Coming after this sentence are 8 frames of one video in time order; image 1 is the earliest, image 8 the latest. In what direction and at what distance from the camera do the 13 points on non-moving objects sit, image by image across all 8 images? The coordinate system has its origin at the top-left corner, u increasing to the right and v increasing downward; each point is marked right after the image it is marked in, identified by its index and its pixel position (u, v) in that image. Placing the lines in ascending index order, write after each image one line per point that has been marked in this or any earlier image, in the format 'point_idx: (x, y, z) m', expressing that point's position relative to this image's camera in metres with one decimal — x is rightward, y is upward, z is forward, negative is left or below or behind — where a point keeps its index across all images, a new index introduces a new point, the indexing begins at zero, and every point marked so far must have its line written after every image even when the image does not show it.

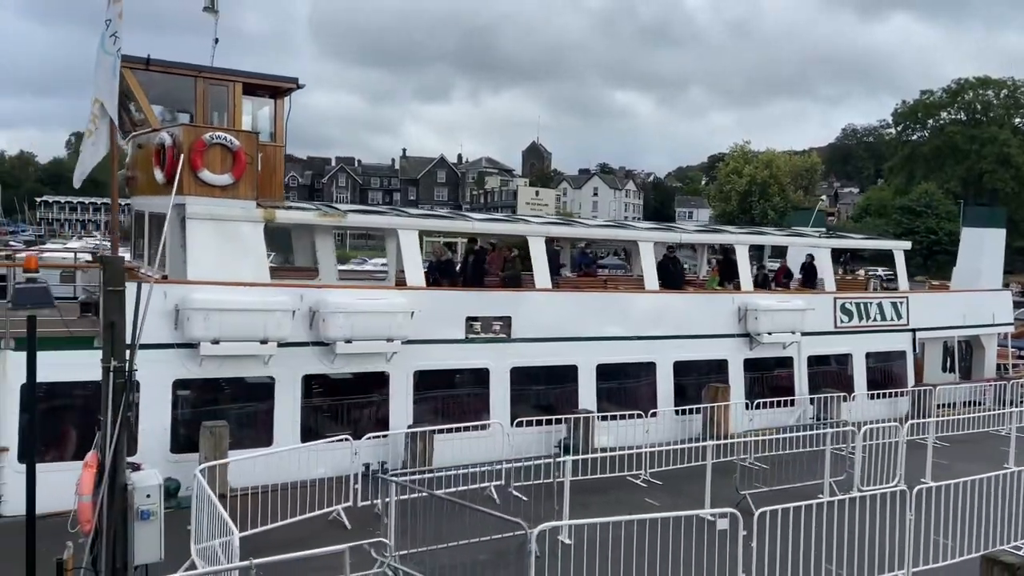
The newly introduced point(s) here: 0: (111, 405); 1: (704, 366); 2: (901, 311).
0: (-3.0, -0.9, +6.2) m
1: (+3.3, -1.3, +14.0) m
2: (+7.7, -0.5, +16.1) m
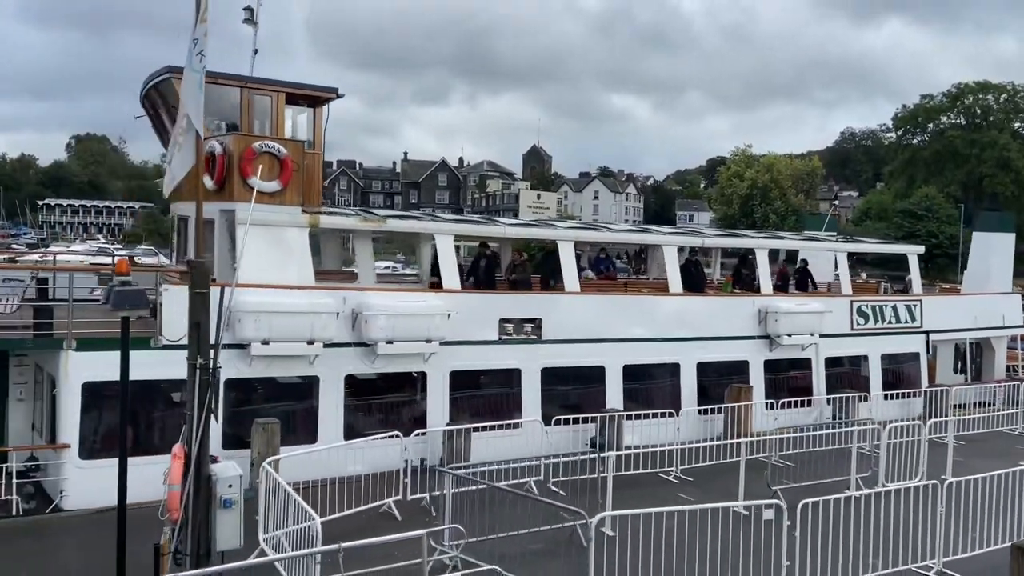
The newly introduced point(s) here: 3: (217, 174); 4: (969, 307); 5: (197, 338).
0: (-2.5, -0.9, +6.6) m
1: (+3.8, -1.4, +14.4) m
2: (+8.1, -0.5, +16.6) m
3: (-3.9, +1.5, +10.9) m
4: (+9.7, -0.4, +17.4) m
5: (-2.5, -0.4, +6.6) m
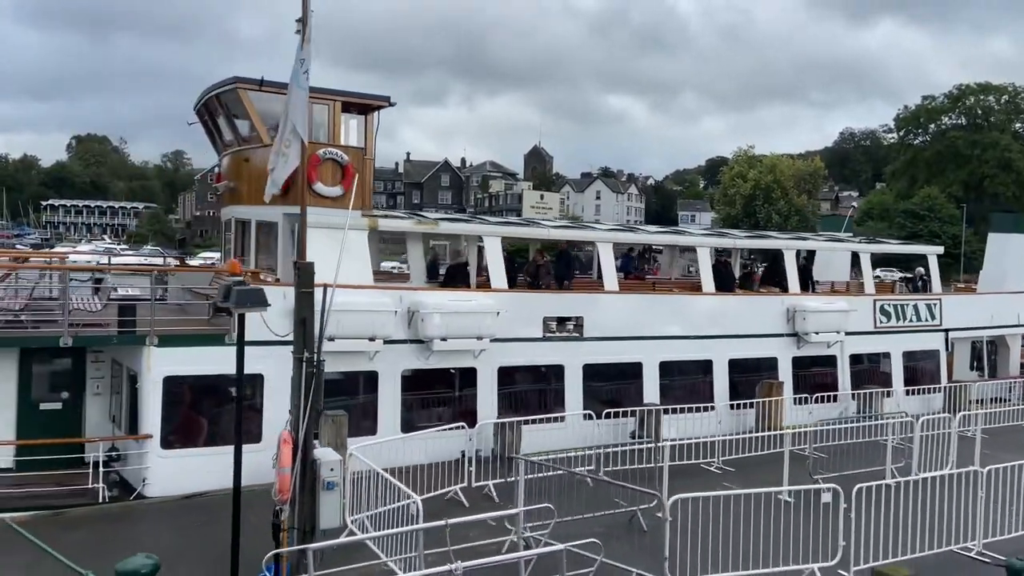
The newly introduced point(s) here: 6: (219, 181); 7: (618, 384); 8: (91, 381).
0: (-1.8, -0.9, +7.2) m
1: (+4.5, -1.4, +14.9) m
2: (+8.8, -0.5, +17.1) m
3: (-3.2, +1.5, +11.4) m
4: (+10.4, -0.4, +18.0) m
5: (-1.8, -0.4, +7.2) m
6: (-4.9, +1.8, +13.9) m
7: (+1.8, -1.6, +13.6) m
8: (-5.6, -1.2, +11.0) m
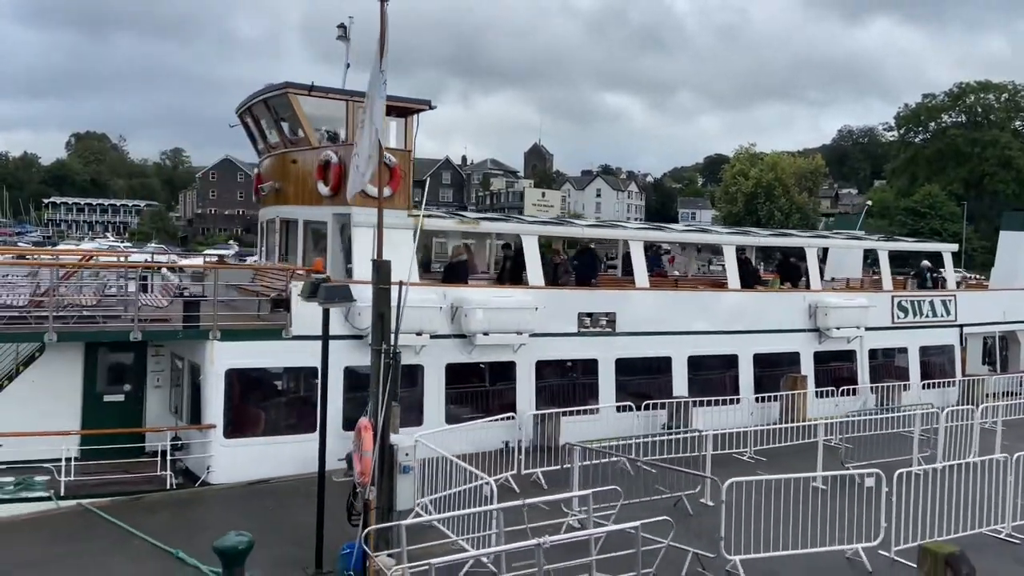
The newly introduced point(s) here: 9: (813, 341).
0: (-1.2, -0.9, +7.7) m
1: (+5.0, -1.3, +15.4) m
2: (+9.4, -0.4, +17.6) m
3: (-2.6, +1.6, +11.9) m
4: (+11.0, -0.3, +18.5) m
5: (-1.2, -0.4, +7.7) m
6: (-4.3, +1.8, +14.3) m
7: (+2.3, -1.5, +14.1) m
8: (-5.0, -1.2, +11.5) m
9: (+5.8, -1.0, +15.8) m
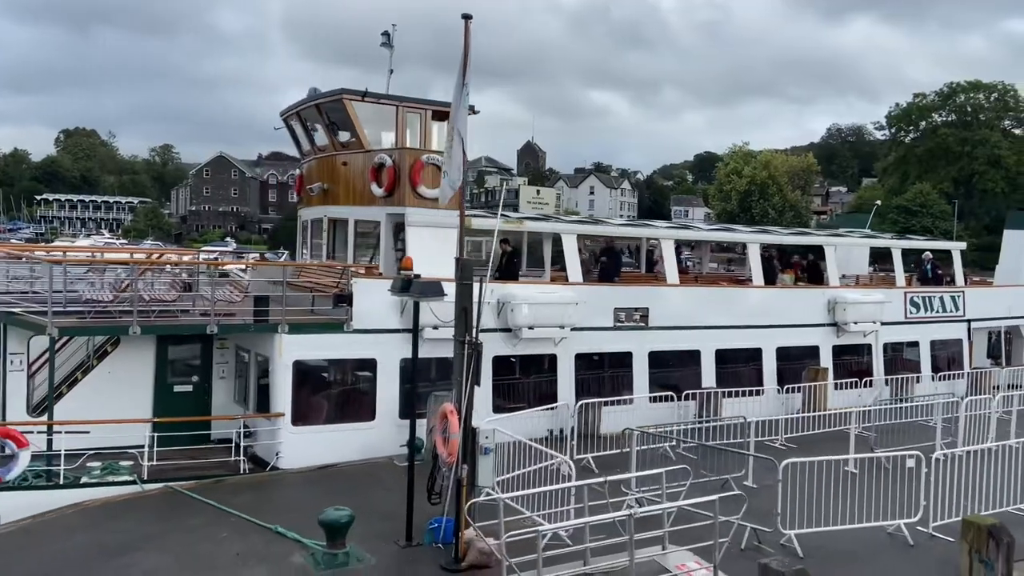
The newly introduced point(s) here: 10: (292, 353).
0: (-0.5, -0.8, +8.3) m
1: (+5.7, -1.3, +16.2) m
2: (+10.0, -0.4, +18.4) m
3: (-1.9, +1.6, +12.5) m
4: (+11.6, -0.2, +19.3) m
5: (-0.5, -0.3, +8.3) m
6: (-3.7, +1.9, +14.9) m
7: (+3.0, -1.5, +14.8) m
8: (-4.3, -1.1, +12.1) m
9: (+6.4, -0.9, +16.5) m
10: (-3.0, -0.9, +11.2) m
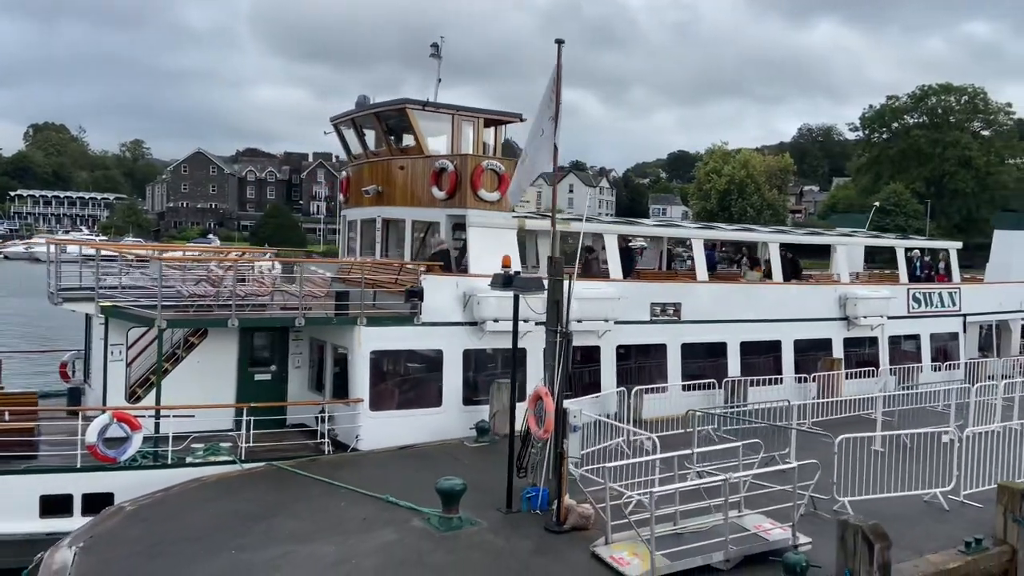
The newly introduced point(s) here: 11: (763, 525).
0: (+0.5, -0.8, +9.3) m
1: (+6.4, -1.2, +17.4) m
2: (+10.7, -0.3, +19.8) m
3: (-1.0, +1.7, +13.5) m
4: (+12.2, -0.2, +20.7) m
5: (+0.5, -0.3, +9.3) m
6: (-2.9, +2.0, +15.8) m
7: (+3.8, -1.4, +15.9) m
8: (-3.5, -1.1, +13.0) m
9: (+7.1, -0.9, +17.7) m
10: (-2.1, -0.8, +12.1) m
11: (+2.6, -2.4, +8.3) m
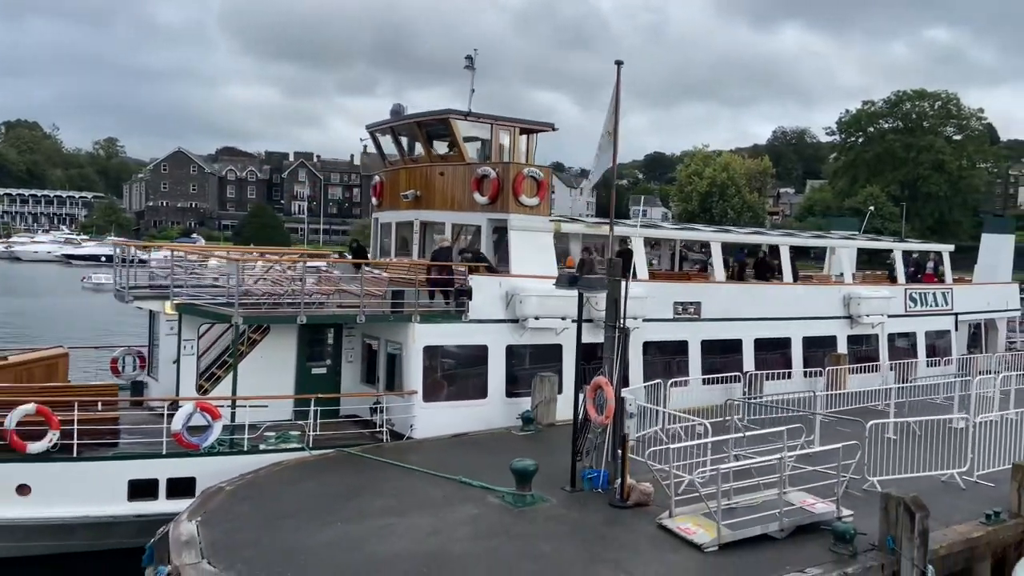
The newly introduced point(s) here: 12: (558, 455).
0: (+1.3, -0.8, +10.2) m
1: (+7.0, -1.2, +18.5) m
2: (+11.1, -0.3, +21.0) m
3: (-0.4, +1.7, +14.4) m
4: (+12.6, -0.2, +22.0) m
5: (+1.3, -0.3, +10.3) m
6: (-2.3, +2.0, +16.6) m
7: (+4.4, -1.4, +16.9) m
8: (-2.8, -1.1, +13.7) m
9: (+7.7, -0.9, +18.8) m
10: (-1.4, -0.8, +13.0) m
11: (+3.4, -2.4, +9.3) m
12: (+0.7, -2.4, +11.9) m
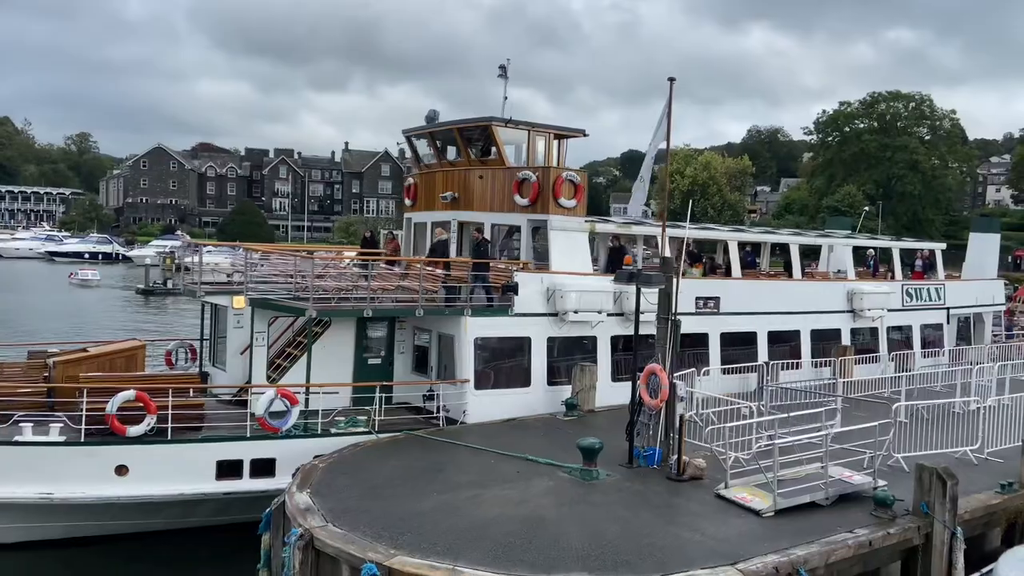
0: (+2.2, -0.7, +11.3) m
1: (+7.6, -1.1, +19.7) m
2: (+11.7, -0.2, +22.3) m
3: (+0.4, +1.8, +15.4) m
4: (+13.1, -0.1, +23.4) m
5: (+2.1, -0.2, +11.3) m
6: (-1.6, +2.1, +17.6) m
7: (+5.0, -1.3, +18.1) m
8: (-2.1, -1.0, +14.7) m
9: (+8.3, -0.8, +20.1) m
10: (-0.6, -0.8, +14.0) m
11: (+4.2, -2.3, +10.4) m
12: (+1.5, -2.4, +12.9) m
